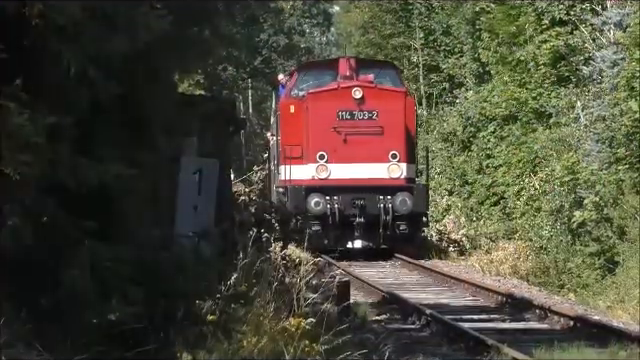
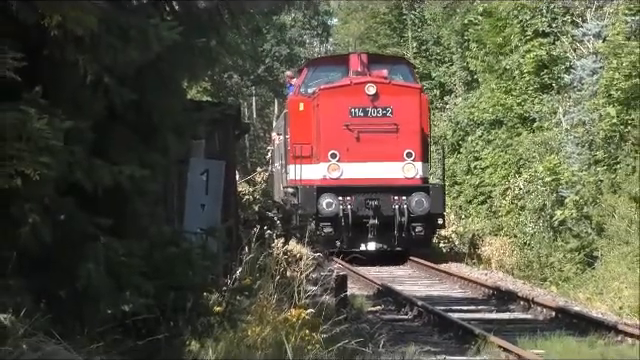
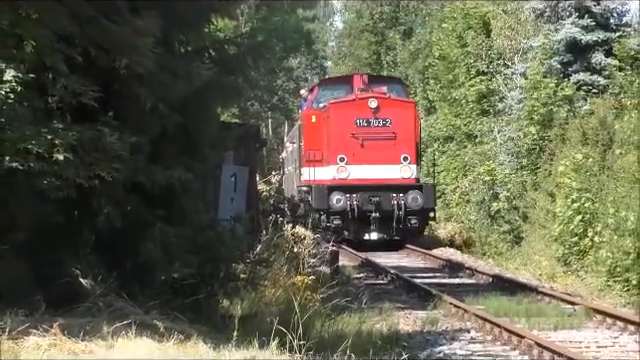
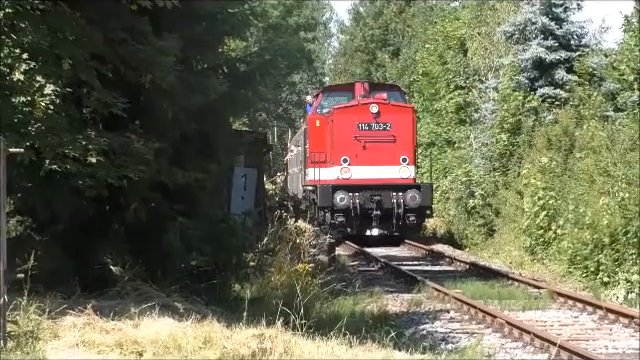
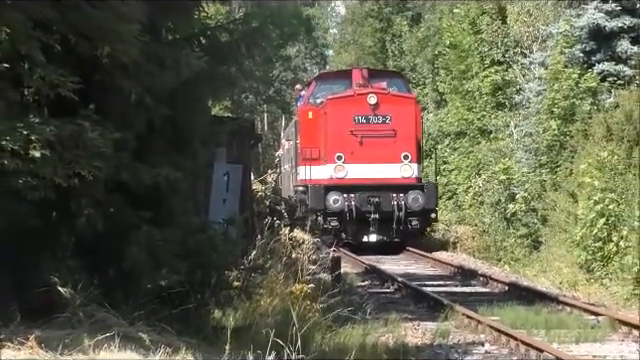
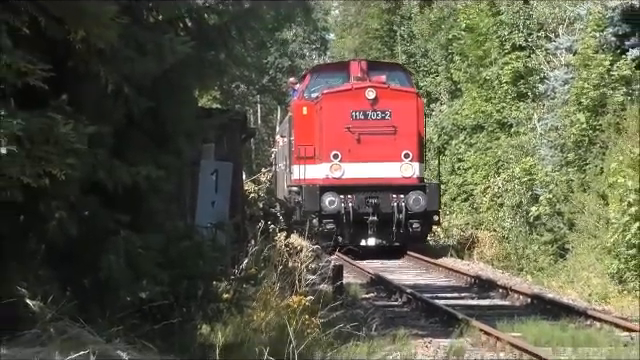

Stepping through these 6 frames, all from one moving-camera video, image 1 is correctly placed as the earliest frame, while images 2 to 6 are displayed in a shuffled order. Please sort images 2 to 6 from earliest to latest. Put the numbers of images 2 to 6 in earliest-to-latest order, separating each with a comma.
2, 6, 5, 3, 4
